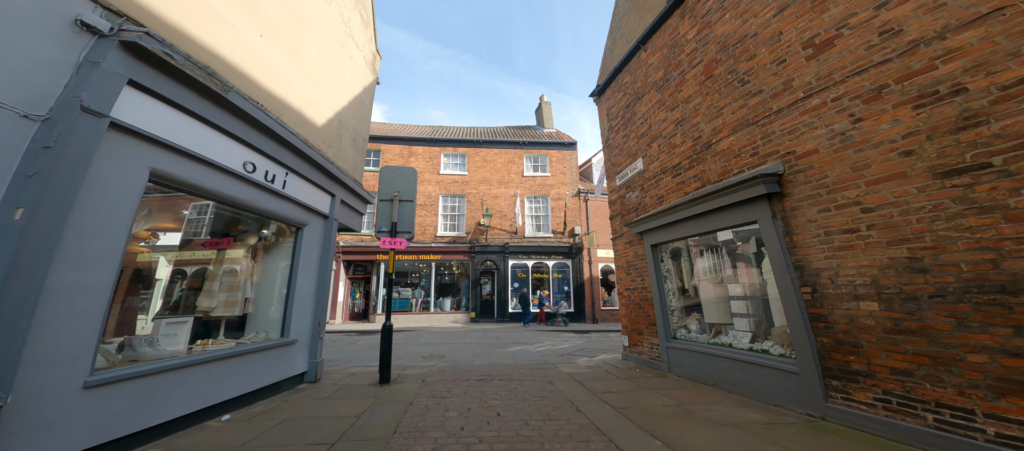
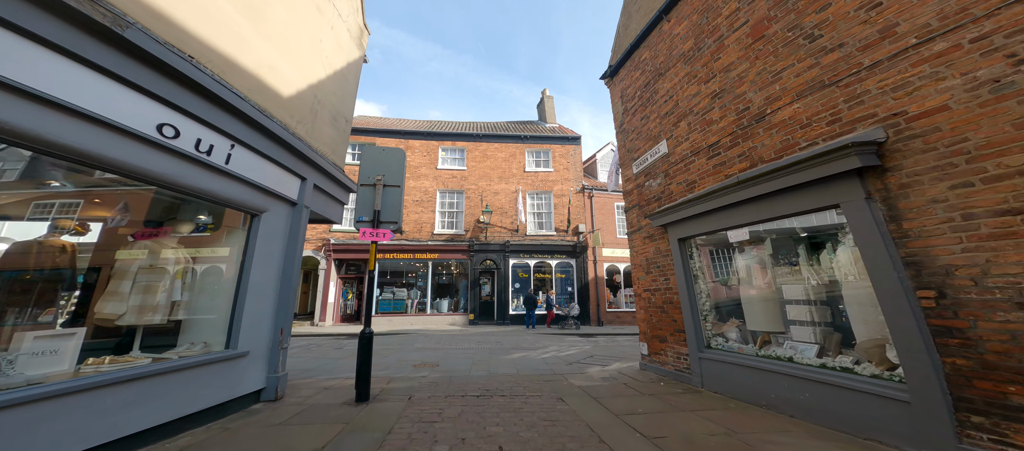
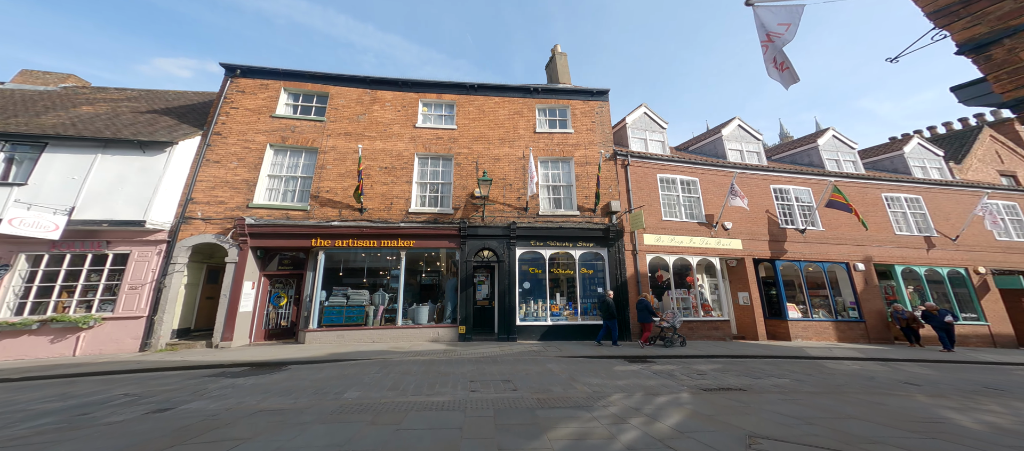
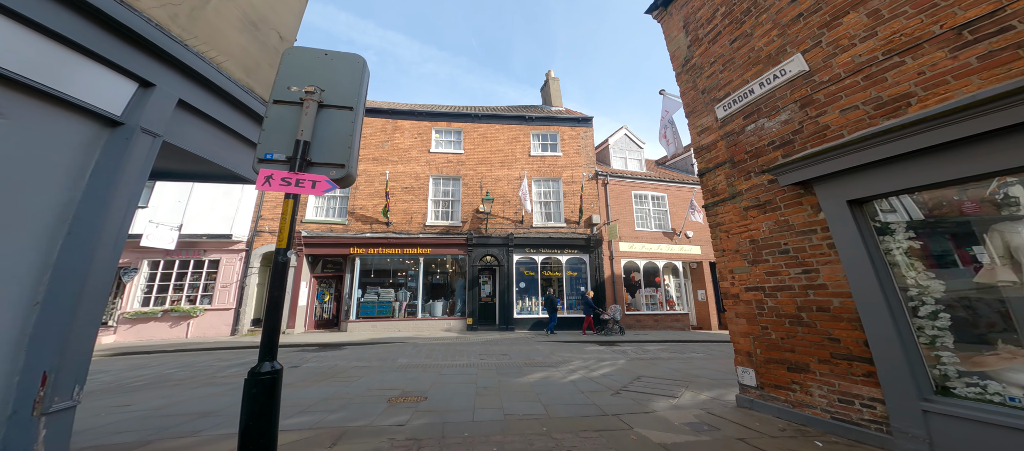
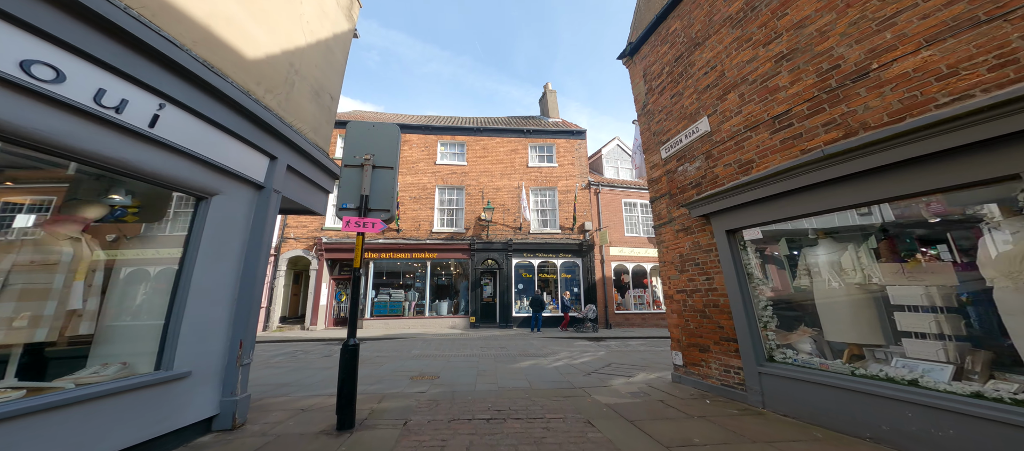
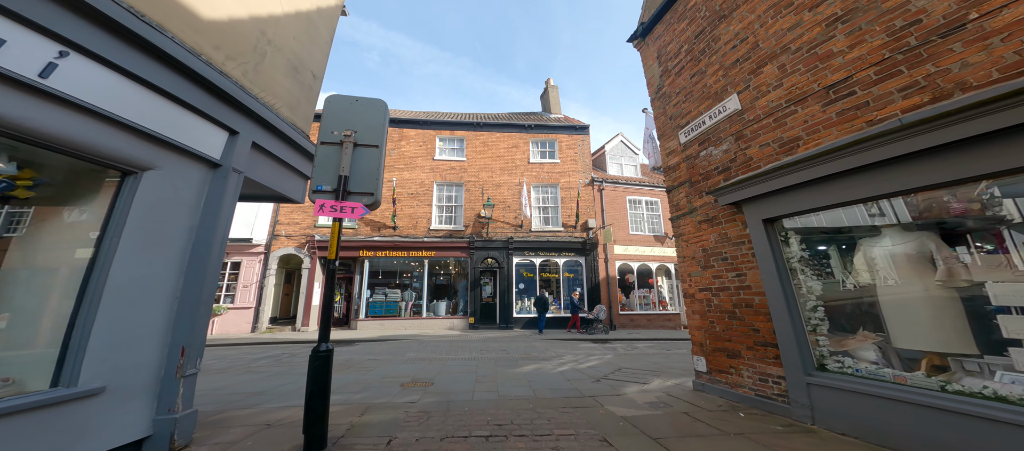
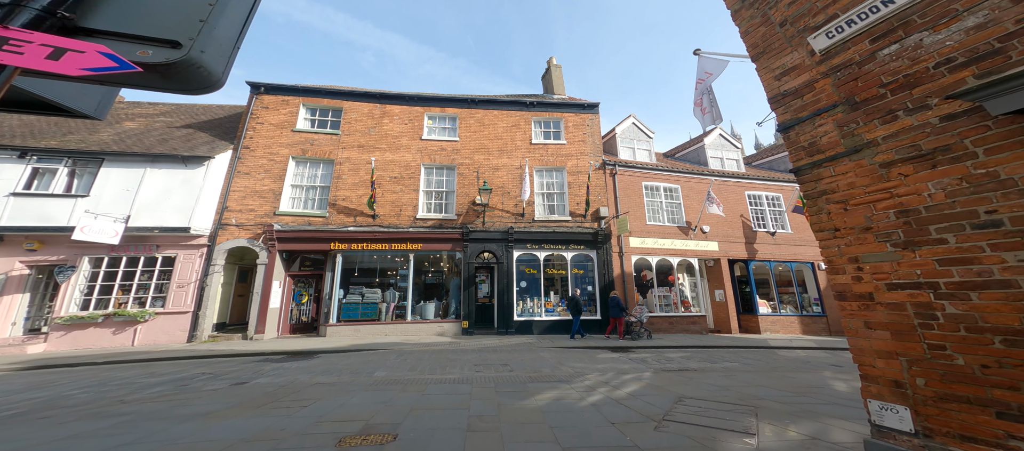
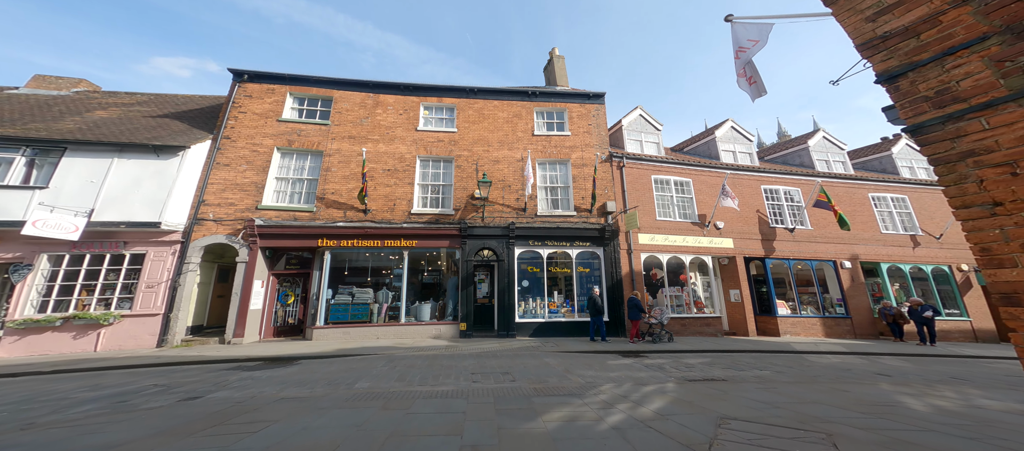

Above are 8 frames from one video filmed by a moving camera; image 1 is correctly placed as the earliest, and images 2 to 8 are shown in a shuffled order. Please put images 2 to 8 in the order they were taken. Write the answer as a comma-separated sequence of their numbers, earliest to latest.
2, 5, 6, 4, 7, 8, 3
